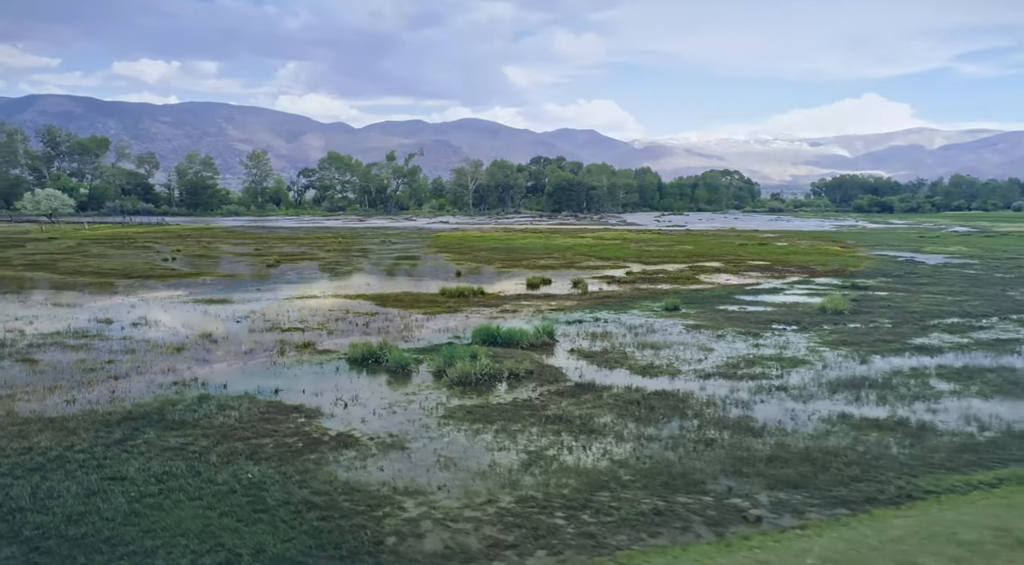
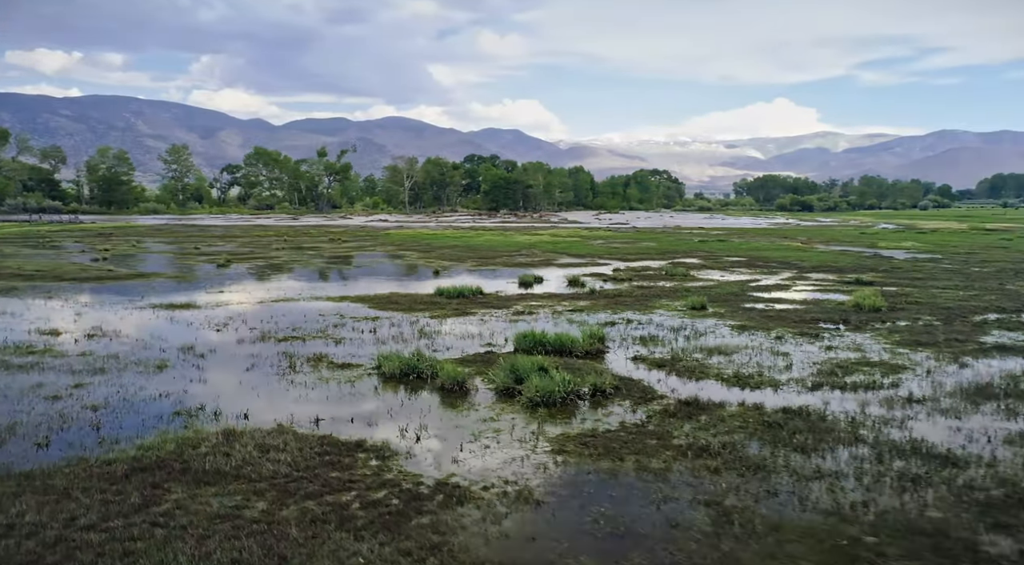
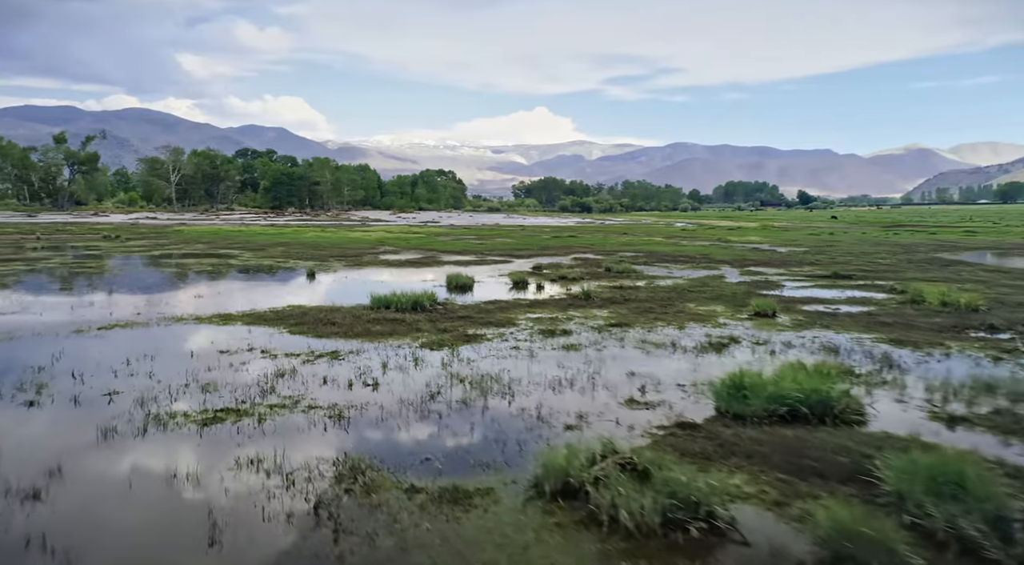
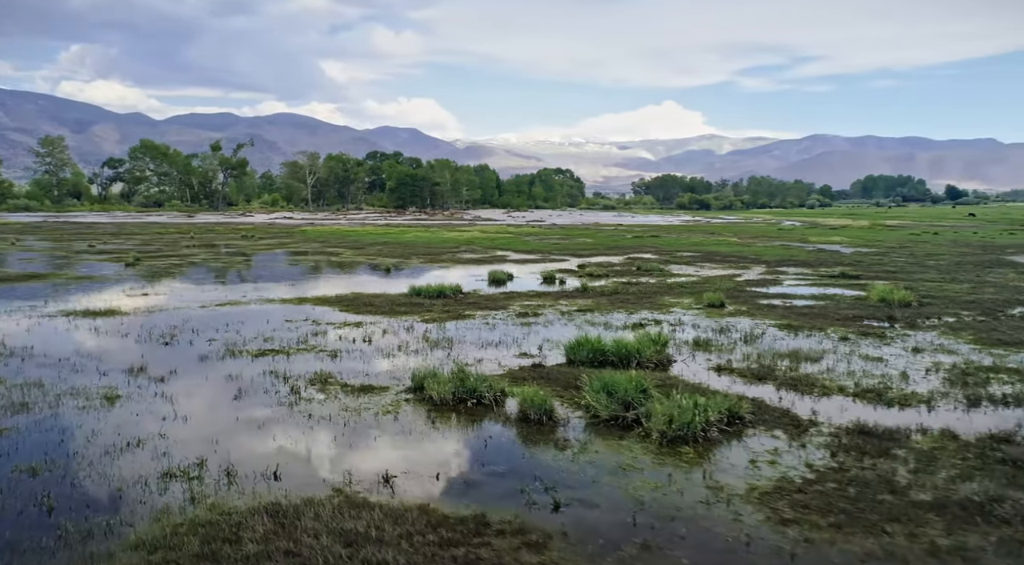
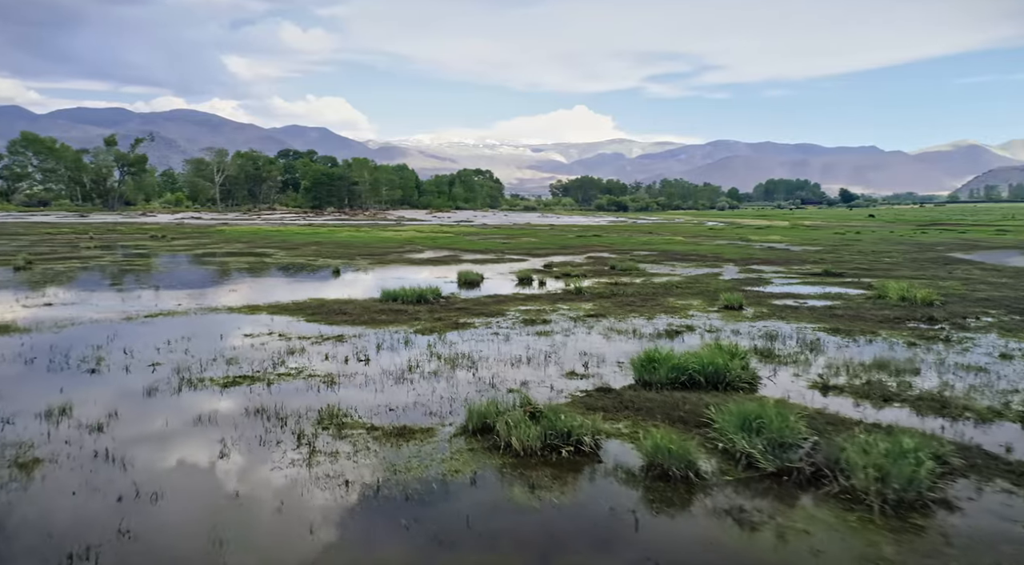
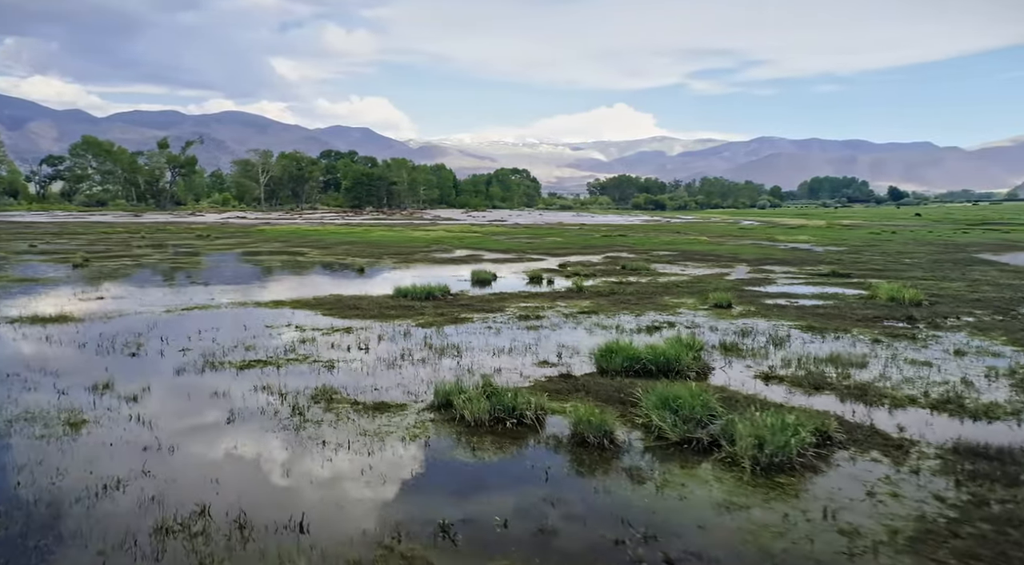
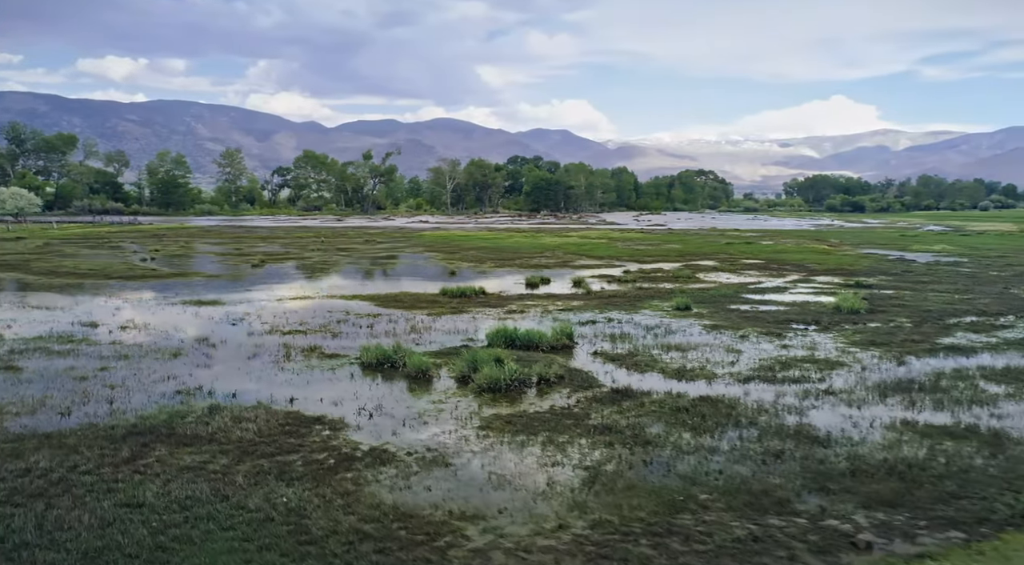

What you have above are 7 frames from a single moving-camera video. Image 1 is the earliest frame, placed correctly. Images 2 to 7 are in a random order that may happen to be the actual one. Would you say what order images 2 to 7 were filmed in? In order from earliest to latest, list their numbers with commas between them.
7, 2, 4, 6, 5, 3
